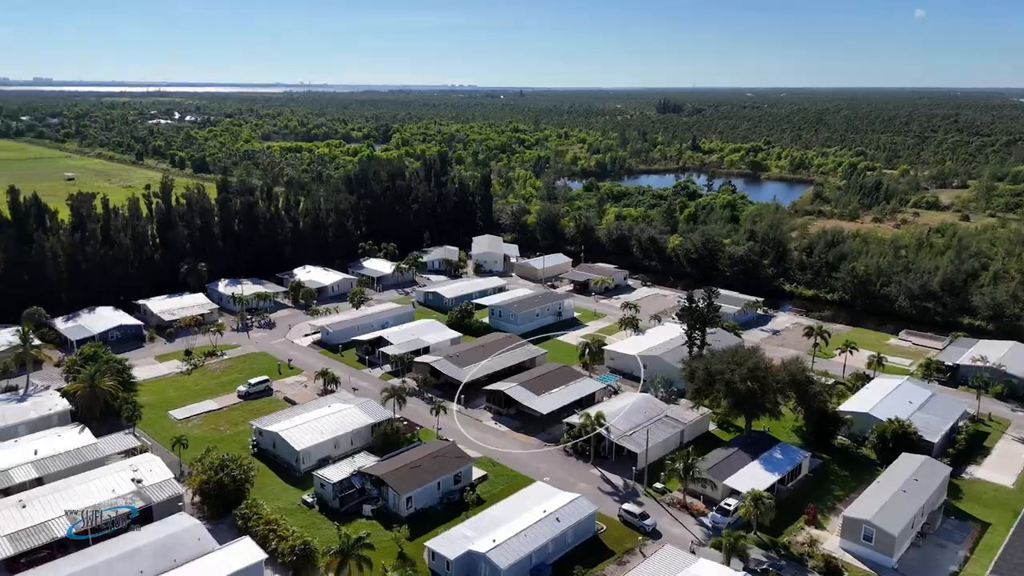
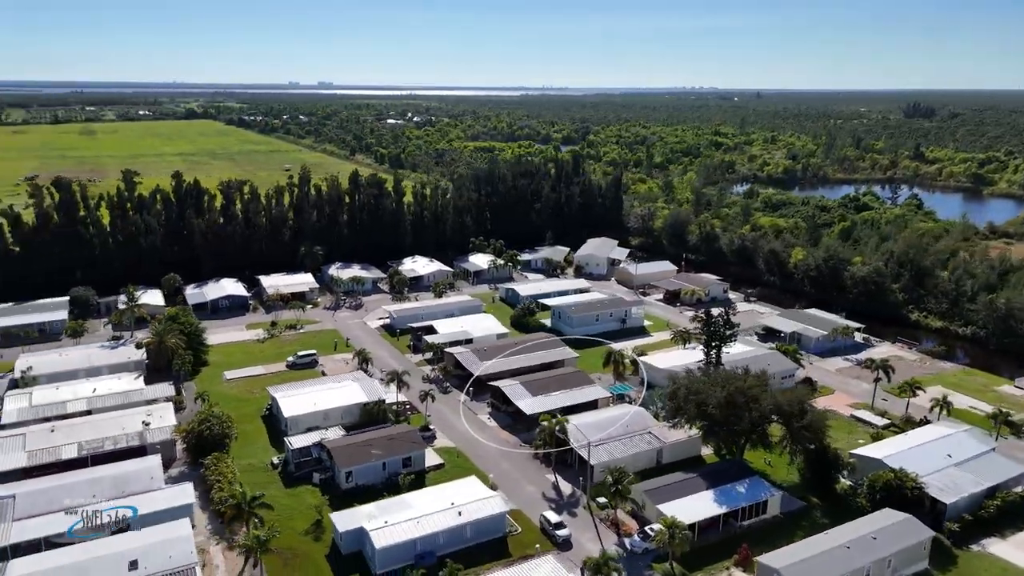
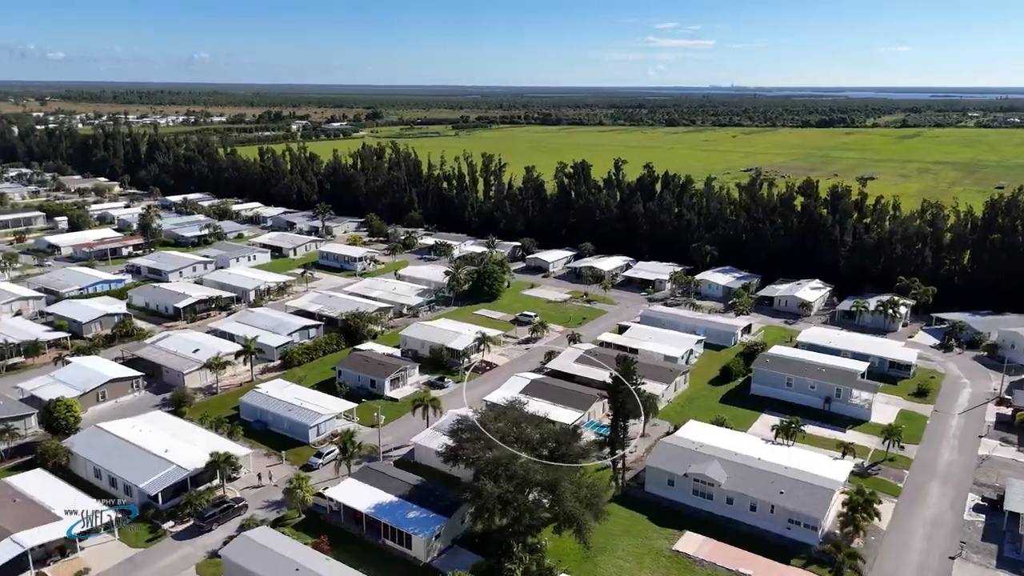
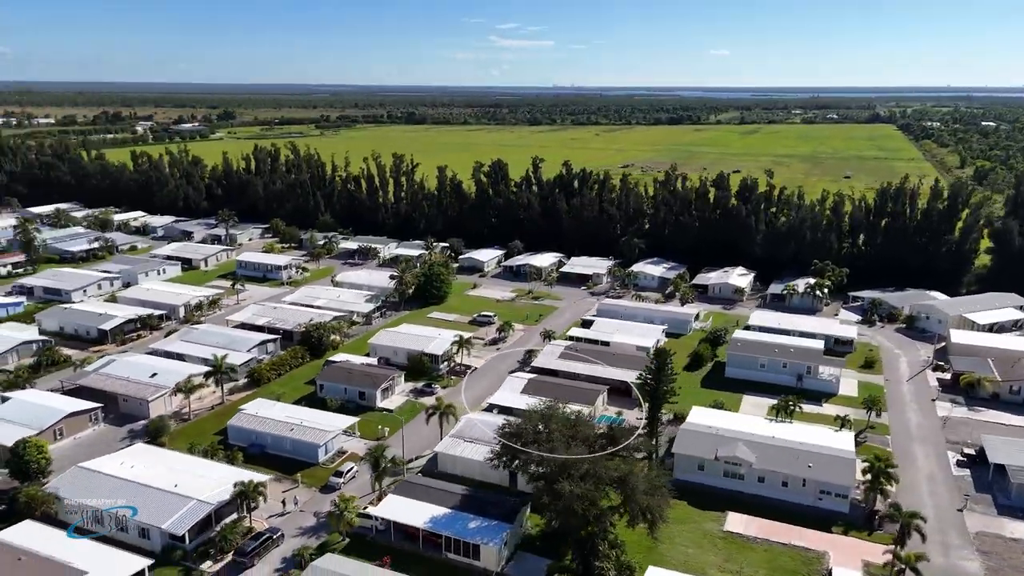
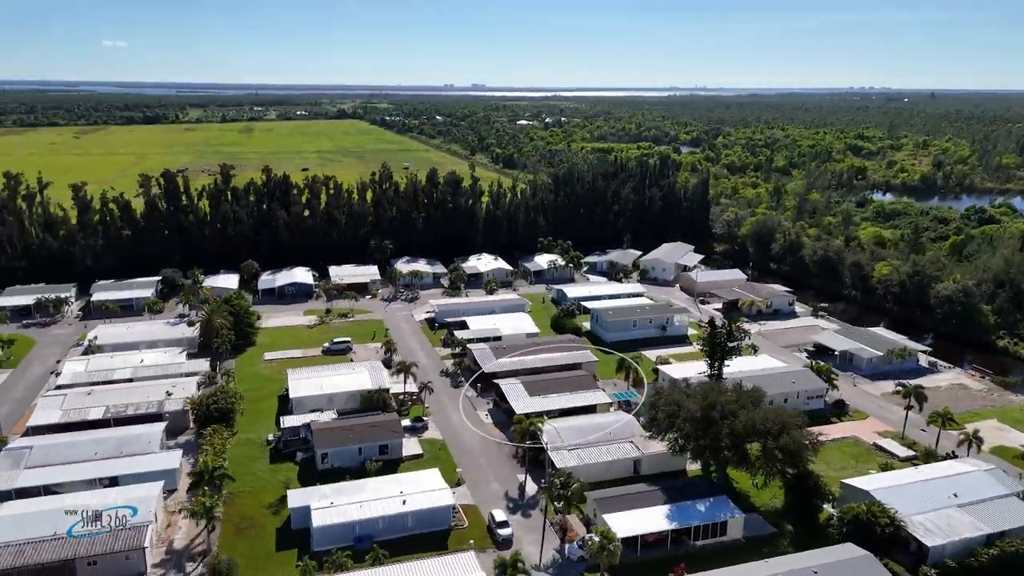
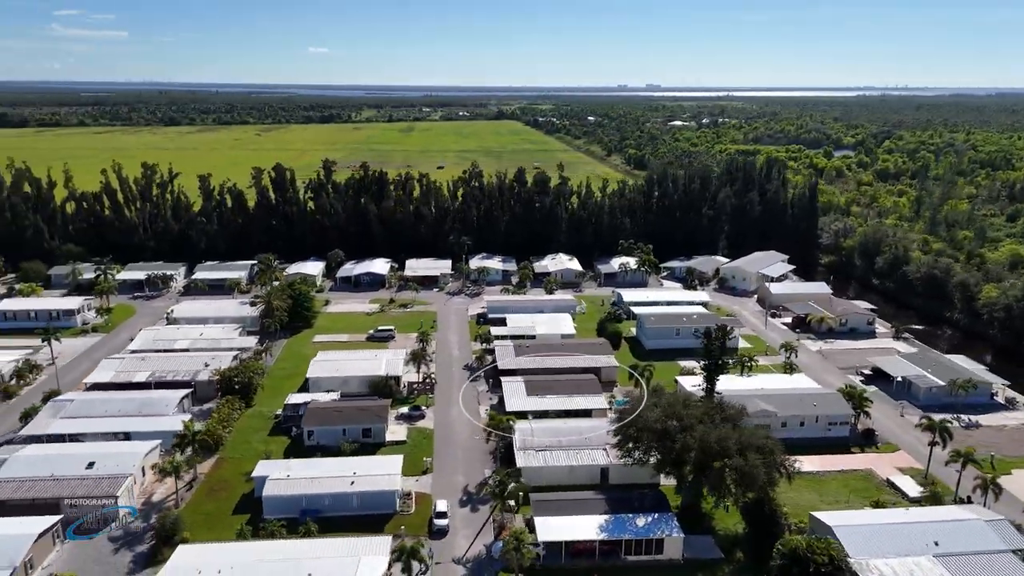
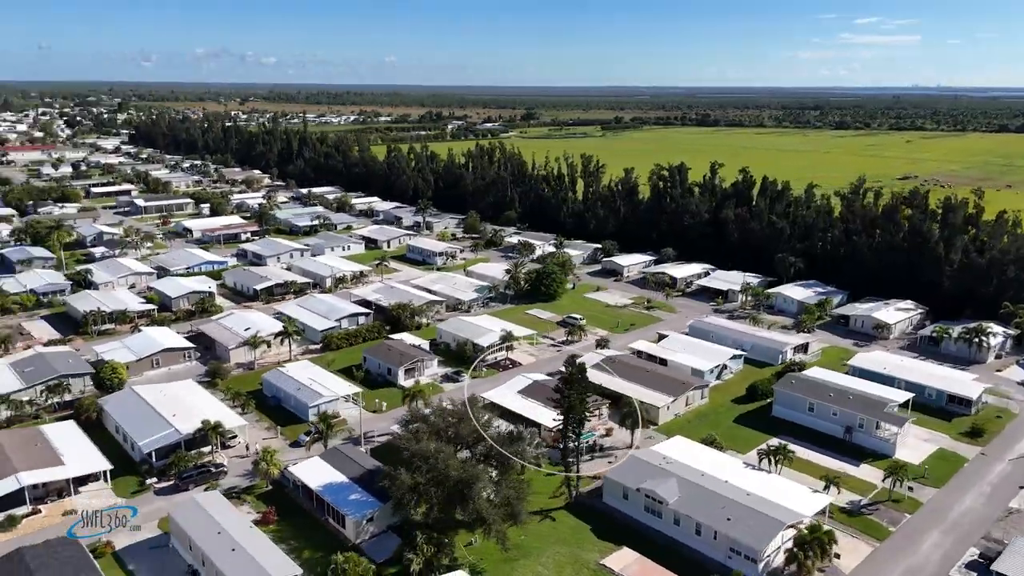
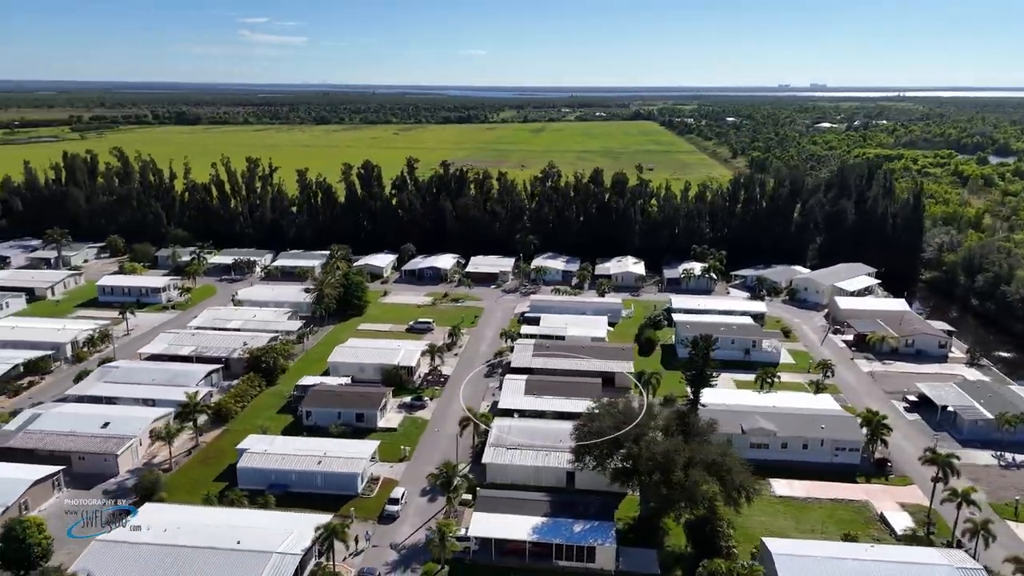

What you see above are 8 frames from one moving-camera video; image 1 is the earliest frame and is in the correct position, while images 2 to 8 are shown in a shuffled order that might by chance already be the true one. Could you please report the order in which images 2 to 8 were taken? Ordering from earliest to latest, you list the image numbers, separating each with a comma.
2, 5, 6, 8, 4, 3, 7
